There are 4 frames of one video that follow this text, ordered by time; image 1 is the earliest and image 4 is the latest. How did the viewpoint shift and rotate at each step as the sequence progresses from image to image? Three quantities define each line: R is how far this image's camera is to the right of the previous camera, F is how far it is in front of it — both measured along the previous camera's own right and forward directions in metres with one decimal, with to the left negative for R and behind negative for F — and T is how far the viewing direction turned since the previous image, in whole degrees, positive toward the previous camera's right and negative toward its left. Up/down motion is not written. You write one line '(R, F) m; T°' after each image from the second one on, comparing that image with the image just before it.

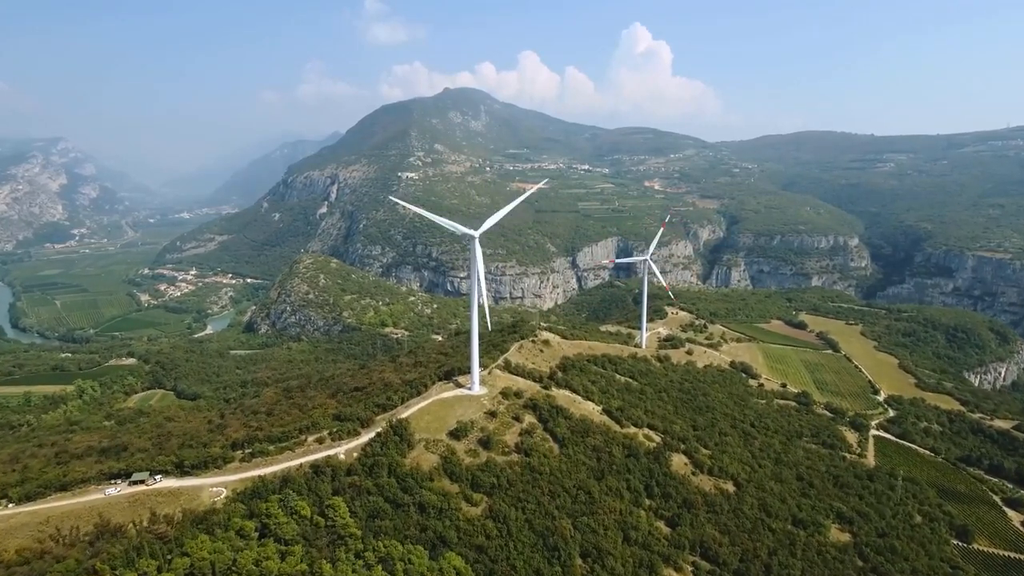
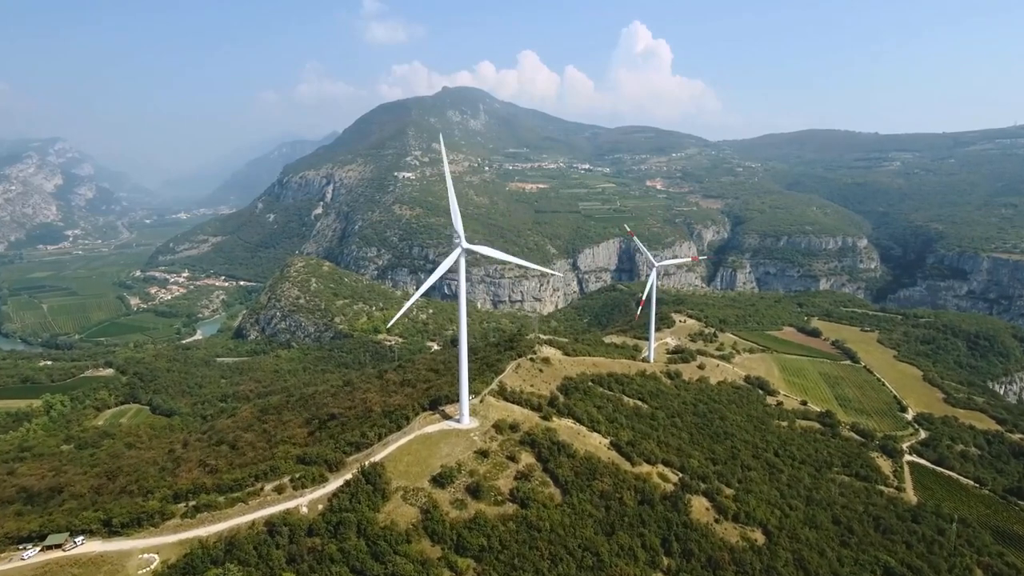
(+0.4, +7.0) m; 0°
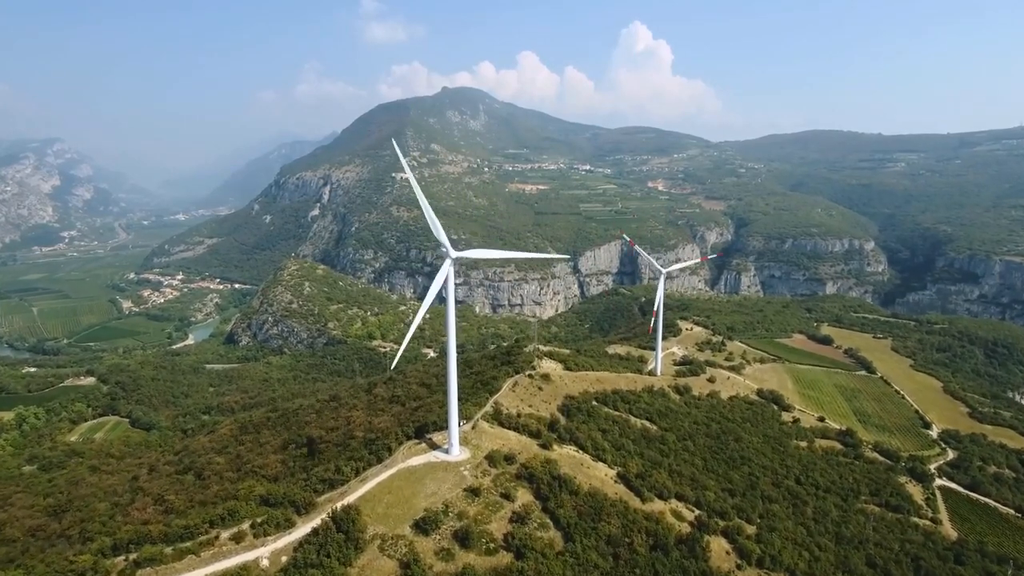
(+0.3, +5.2) m; 0°
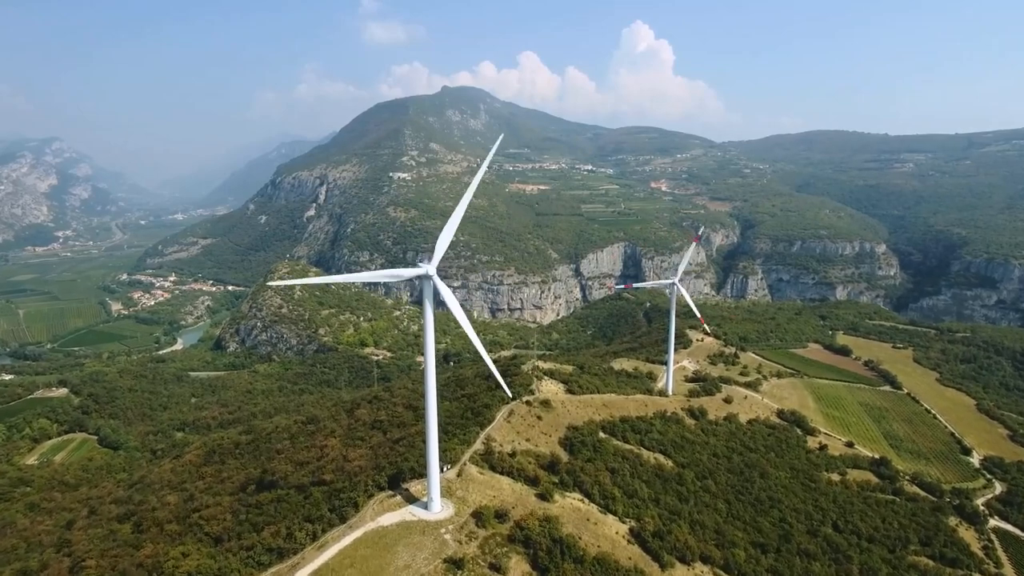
(+0.5, +7.2) m; 0°
